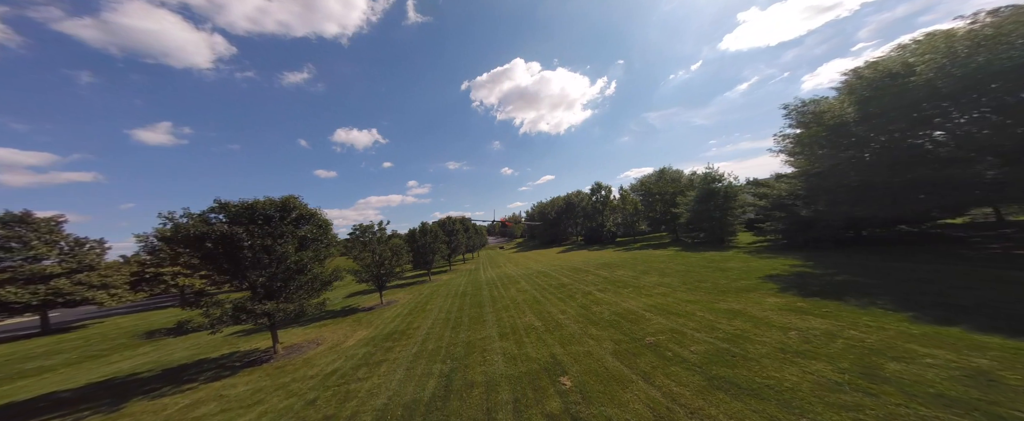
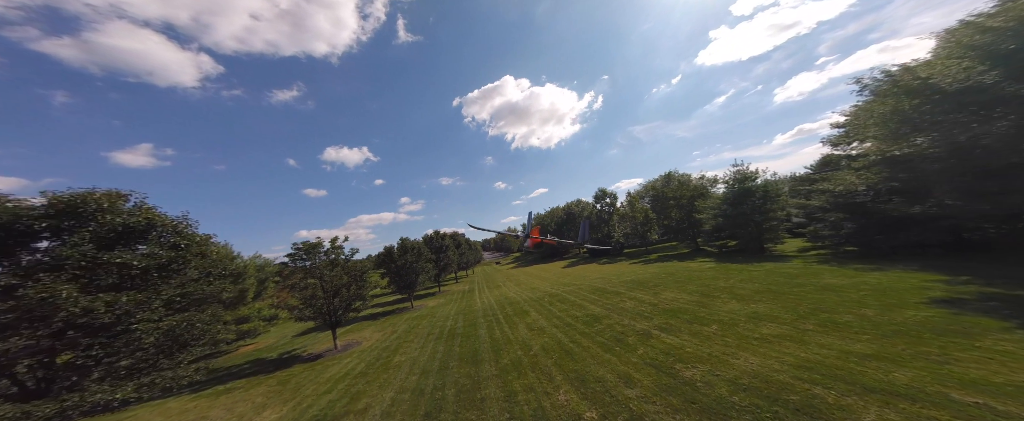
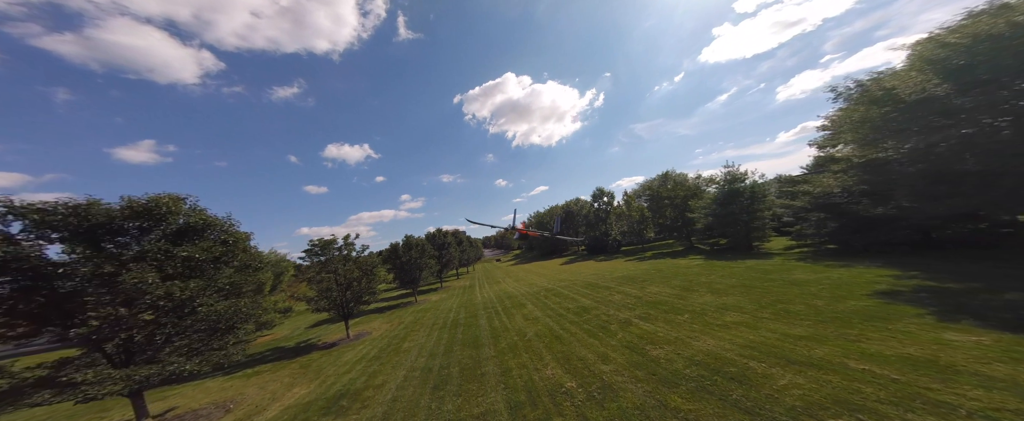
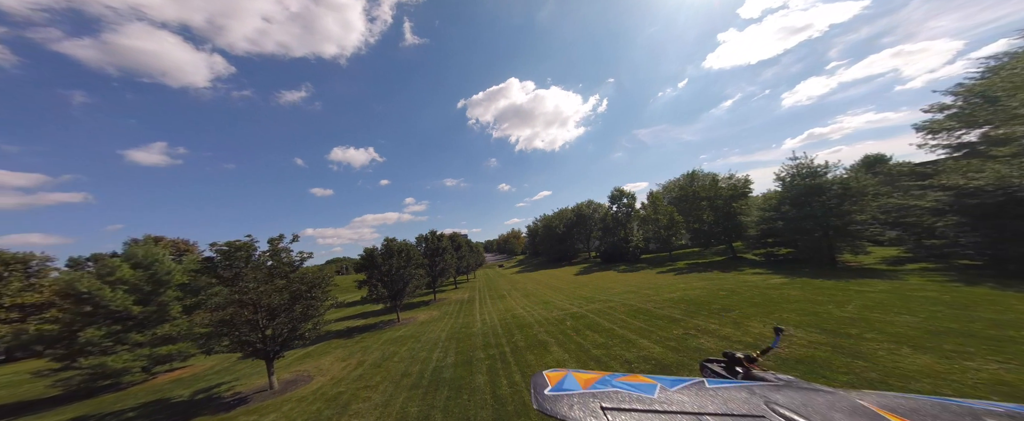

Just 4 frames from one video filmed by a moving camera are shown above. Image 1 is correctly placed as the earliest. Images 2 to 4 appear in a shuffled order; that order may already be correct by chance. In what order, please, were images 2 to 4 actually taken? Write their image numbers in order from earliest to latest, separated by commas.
3, 2, 4
